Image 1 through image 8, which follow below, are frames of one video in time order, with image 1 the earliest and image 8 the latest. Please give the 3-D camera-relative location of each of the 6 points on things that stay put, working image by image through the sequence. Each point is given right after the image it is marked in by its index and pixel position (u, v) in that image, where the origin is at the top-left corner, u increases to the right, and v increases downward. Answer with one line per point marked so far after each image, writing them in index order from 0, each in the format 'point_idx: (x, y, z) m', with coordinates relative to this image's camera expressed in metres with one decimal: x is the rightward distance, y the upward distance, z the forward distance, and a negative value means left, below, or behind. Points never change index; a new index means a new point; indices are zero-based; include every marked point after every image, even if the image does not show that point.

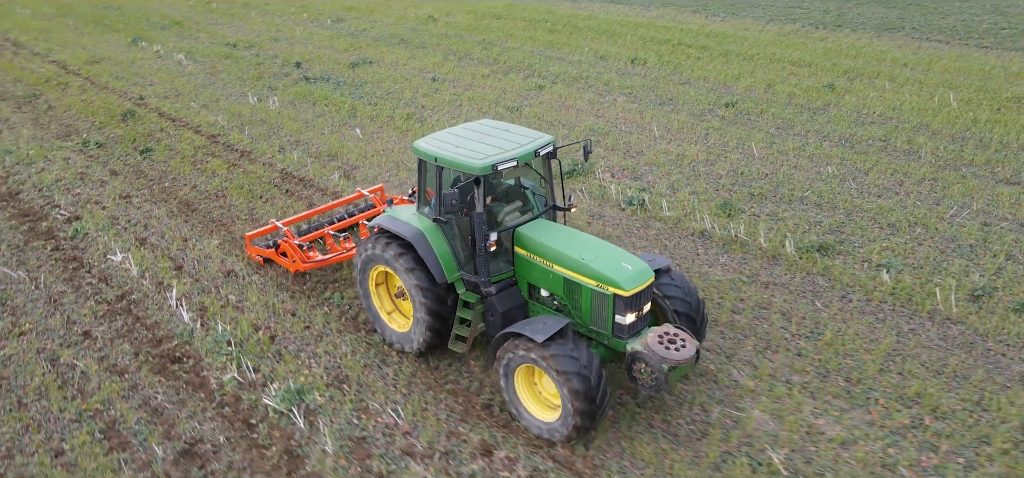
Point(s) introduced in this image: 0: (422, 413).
0: (-0.7, -1.4, +6.0) m
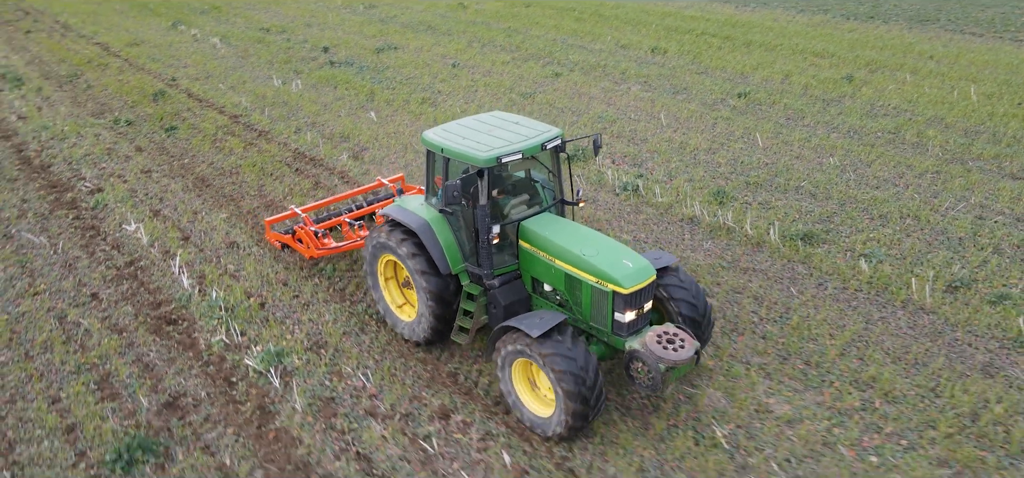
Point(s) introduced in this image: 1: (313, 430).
0: (-1.1, -1.2, +6.4) m
1: (-1.6, -1.5, +5.8) m
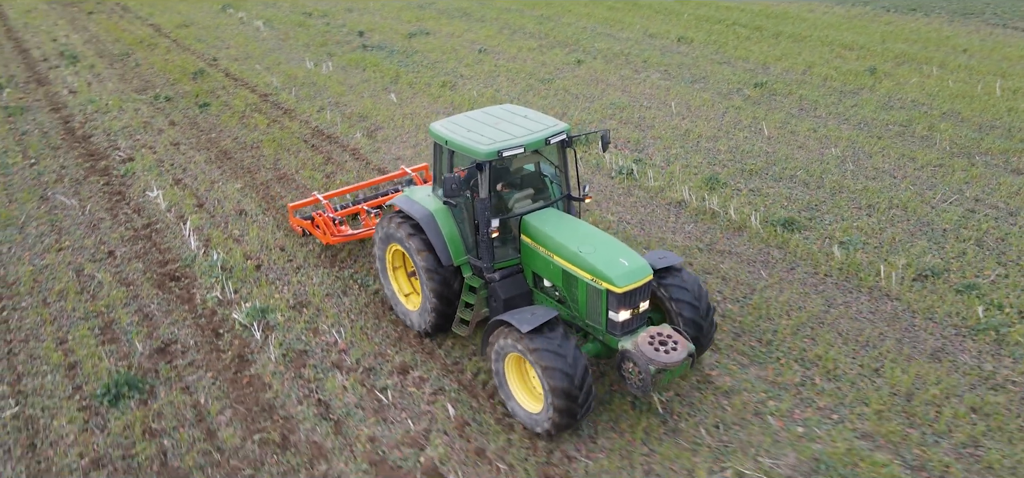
0: (-1.4, -0.9, +6.9) m
1: (-2.0, -1.2, +6.3) m
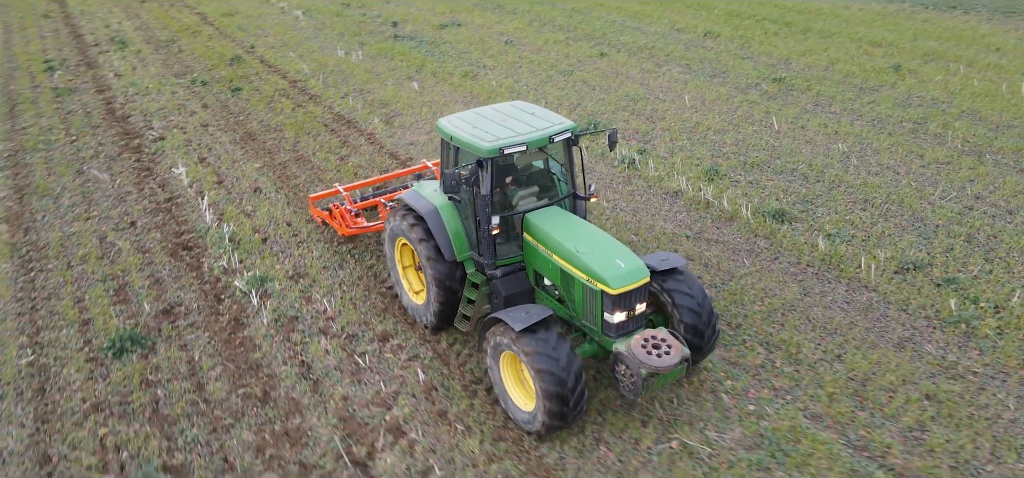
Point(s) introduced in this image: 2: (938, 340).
0: (-1.6, -0.7, +7.3) m
1: (-2.2, -0.9, +6.8) m
2: (+3.8, -0.9, +6.6) m
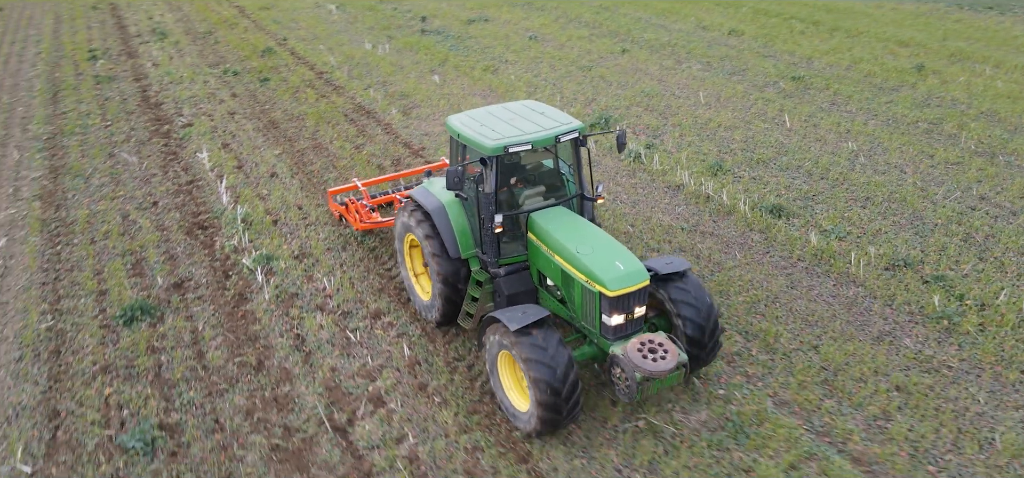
0: (-1.7, -0.5, +7.6) m
1: (-2.3, -0.7, +7.2) m
2: (+3.7, -0.9, +6.6) m
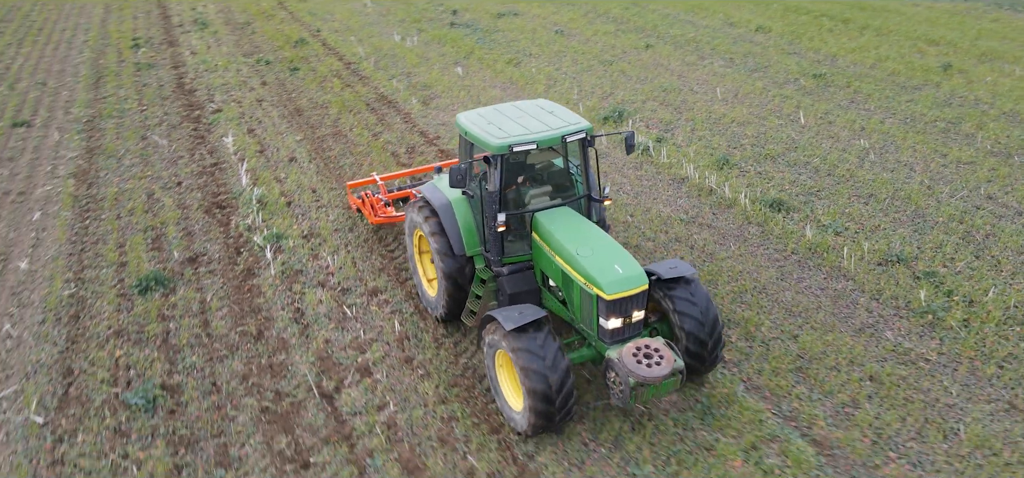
0: (-1.8, -0.3, +8.0) m
1: (-2.4, -0.5, +7.6) m
2: (+3.5, -0.8, +6.7) m
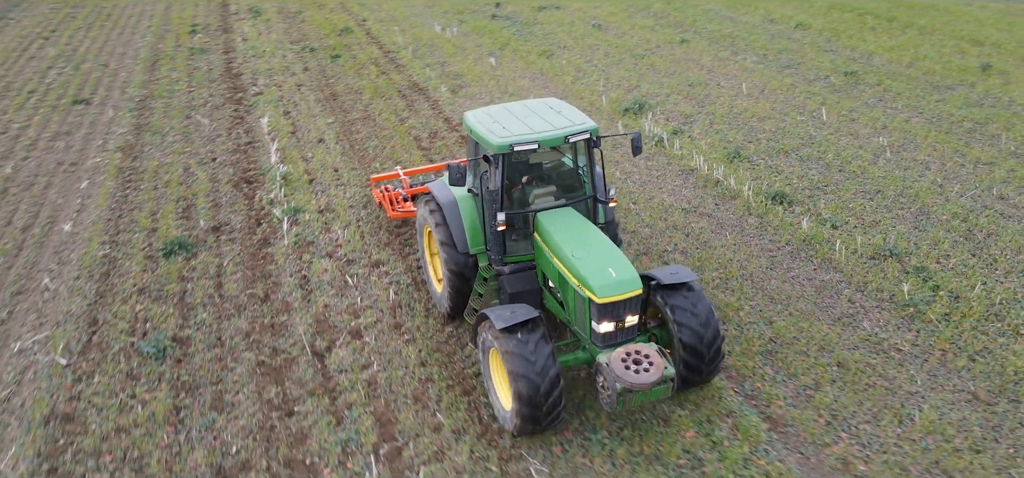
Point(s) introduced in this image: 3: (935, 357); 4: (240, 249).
0: (-1.8, 0.0, +8.5) m
1: (-2.5, -0.2, +8.1) m
2: (+3.4, -0.7, +6.8) m
3: (+3.6, -1.0, +6.3) m
4: (-3.0, -0.1, +8.3) m
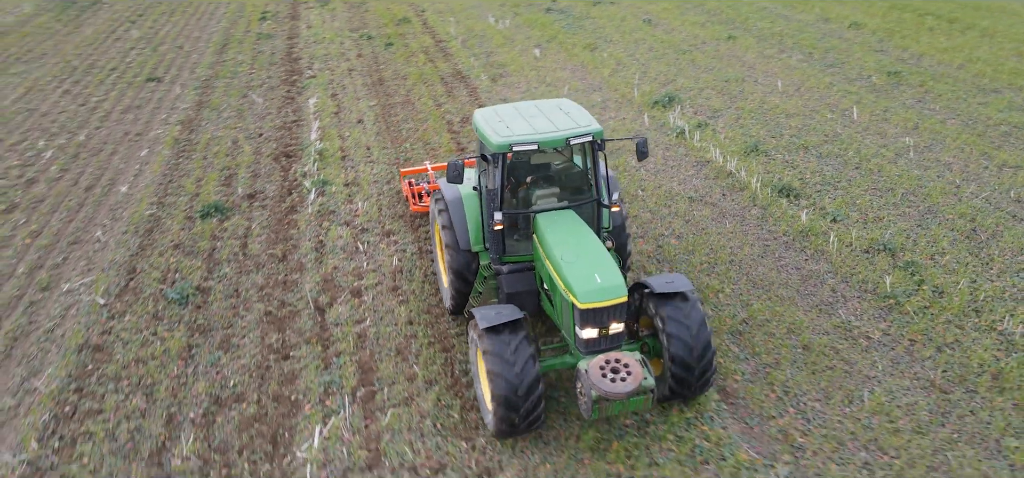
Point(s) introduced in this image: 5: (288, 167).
0: (-1.7, +0.4, +9.1) m
1: (-2.4, +0.2, +8.8) m
2: (+3.2, -0.6, +7.0) m
3: (+3.4, -0.9, +6.4) m
4: (-3.0, +0.3, +9.0) m
5: (-3.1, +1.0, +10.4) m
